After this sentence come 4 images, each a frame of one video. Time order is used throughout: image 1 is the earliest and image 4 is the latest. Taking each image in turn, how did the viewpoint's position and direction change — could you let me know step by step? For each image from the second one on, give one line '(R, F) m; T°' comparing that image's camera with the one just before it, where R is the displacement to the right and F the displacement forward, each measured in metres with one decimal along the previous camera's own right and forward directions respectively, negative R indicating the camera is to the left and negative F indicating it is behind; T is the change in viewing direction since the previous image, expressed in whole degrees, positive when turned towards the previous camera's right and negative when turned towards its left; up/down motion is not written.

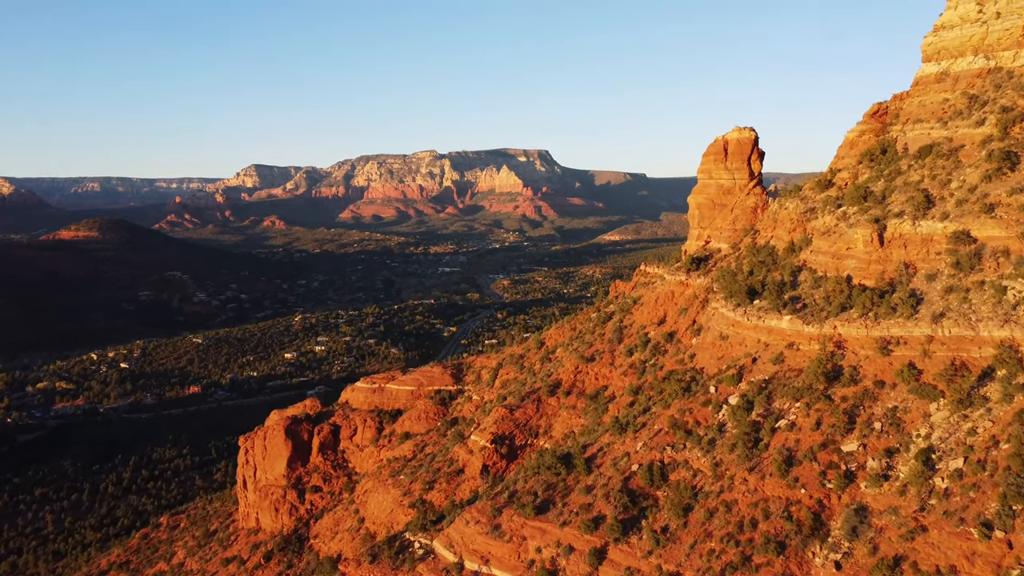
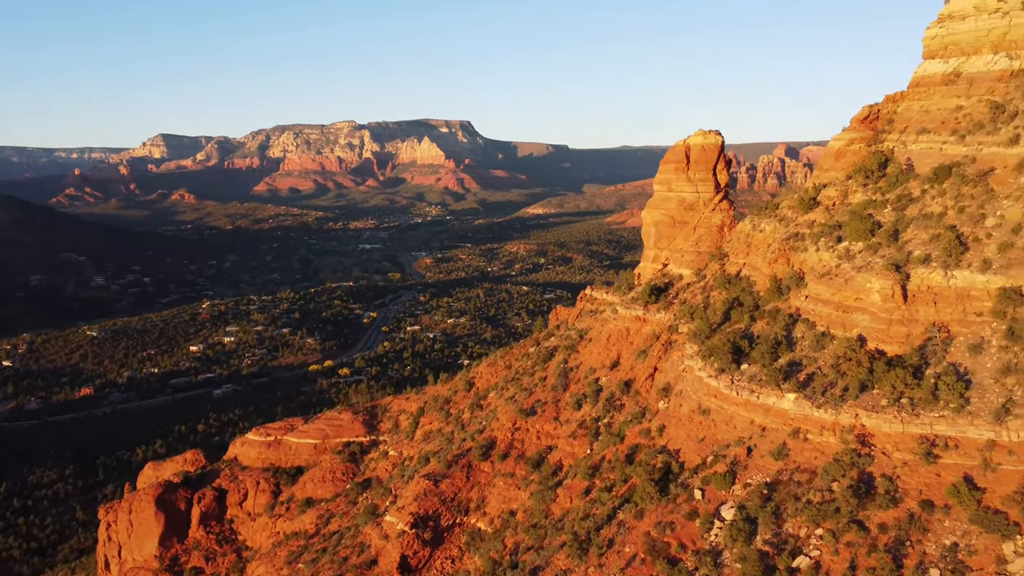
(+0.3, +4.7) m; +6°
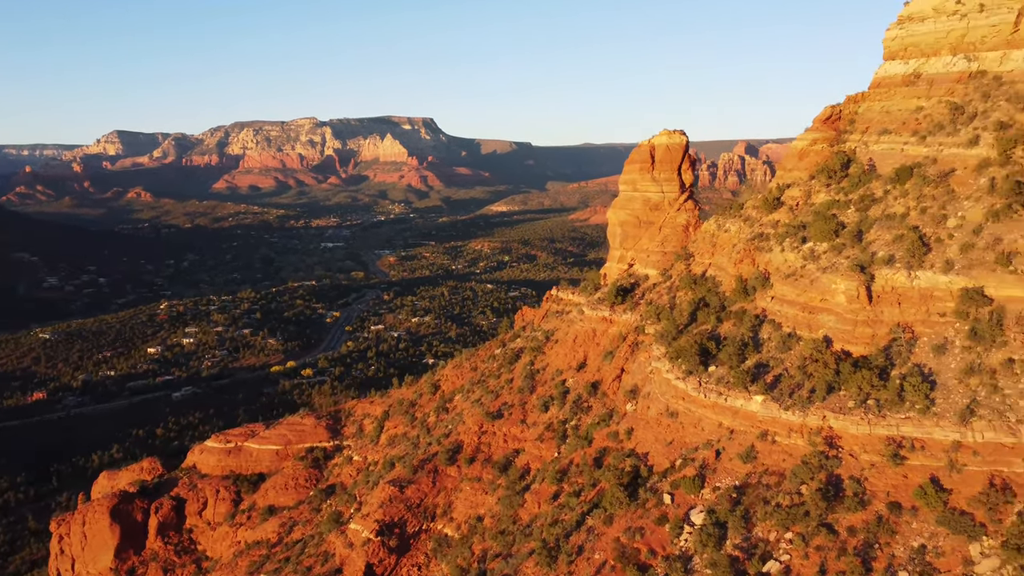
(+0.1, +0.4) m; +3°
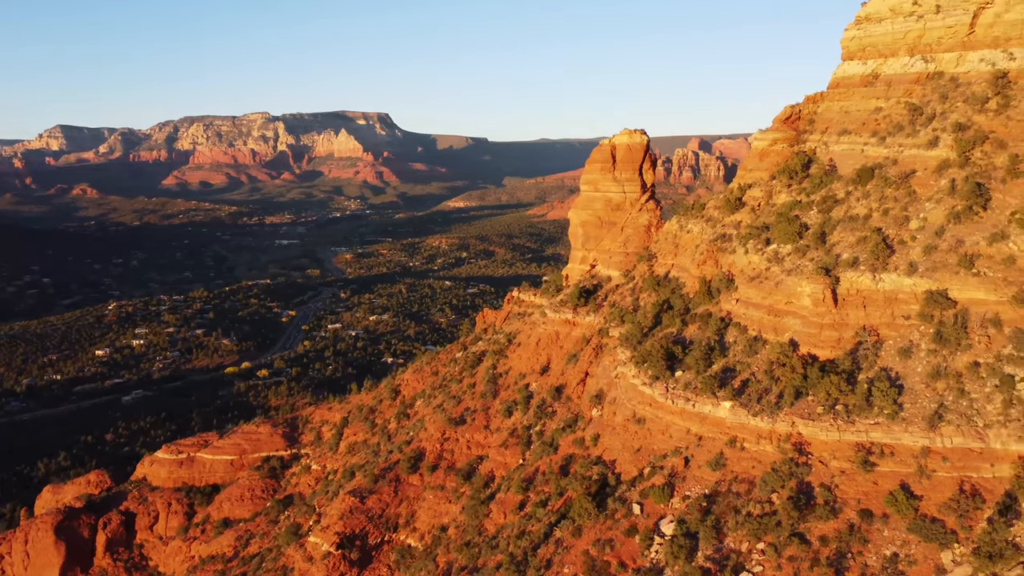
(0.0, +0.6) m; +4°
